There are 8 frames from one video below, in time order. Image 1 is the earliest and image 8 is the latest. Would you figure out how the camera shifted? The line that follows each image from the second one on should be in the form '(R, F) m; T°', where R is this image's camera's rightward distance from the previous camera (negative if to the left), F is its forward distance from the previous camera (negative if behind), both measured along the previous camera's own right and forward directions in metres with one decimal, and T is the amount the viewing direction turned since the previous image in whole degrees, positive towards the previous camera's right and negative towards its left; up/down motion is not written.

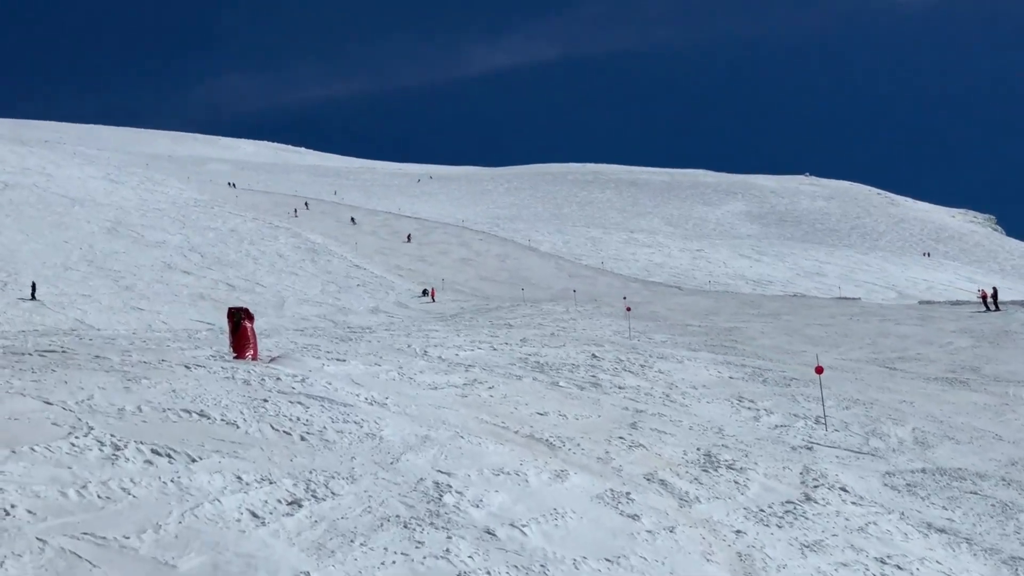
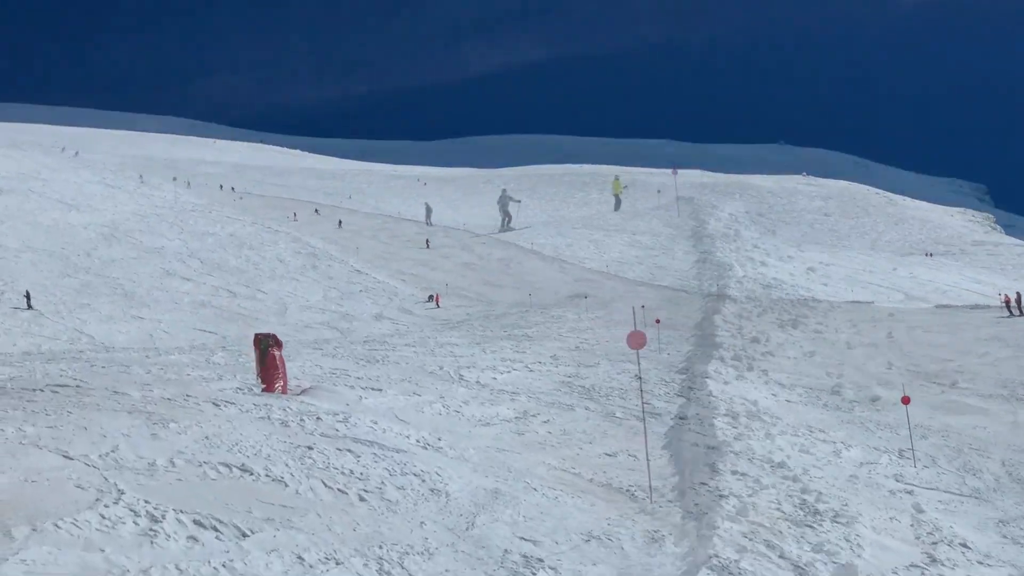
(-1.1, +1.4) m; 0°
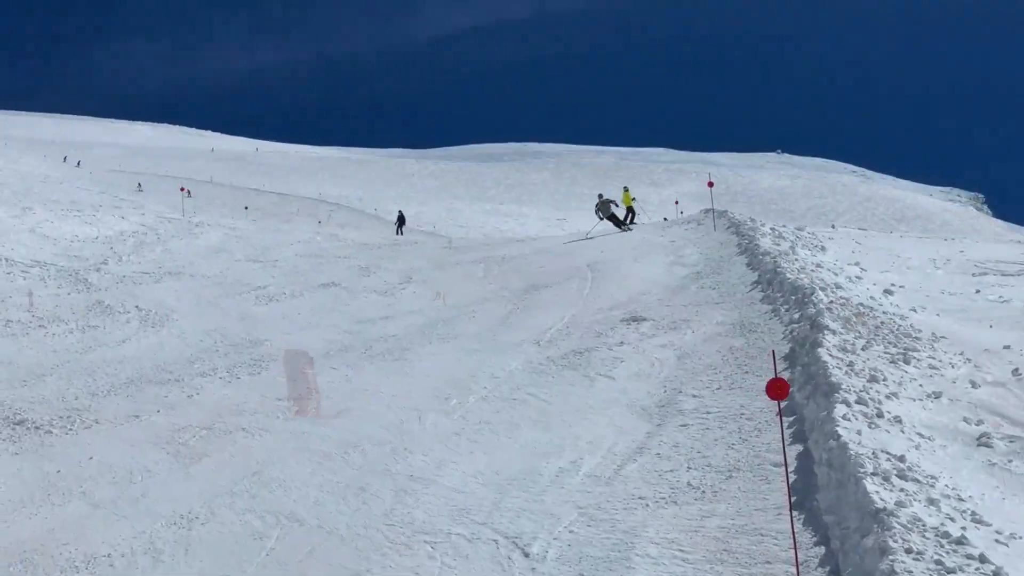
(-0.9, +1.1) m; 0°
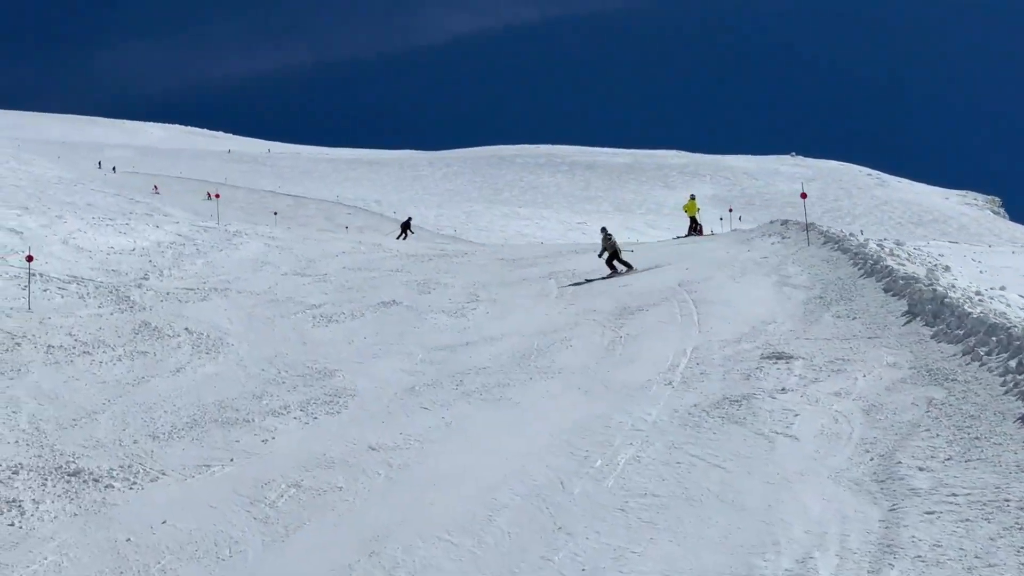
(-1.8, +1.9) m; -1°
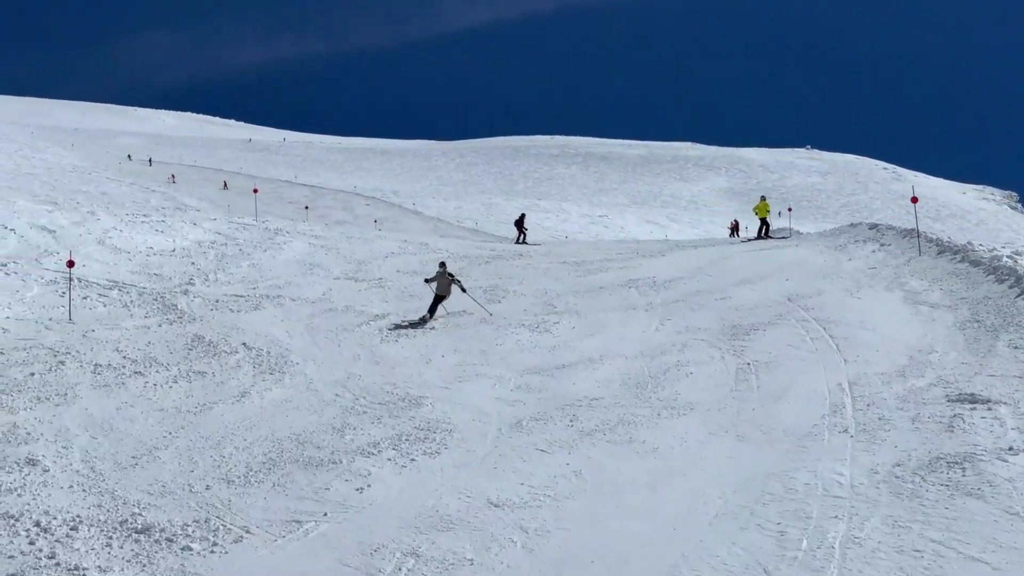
(-1.8, +1.9) m; -1°
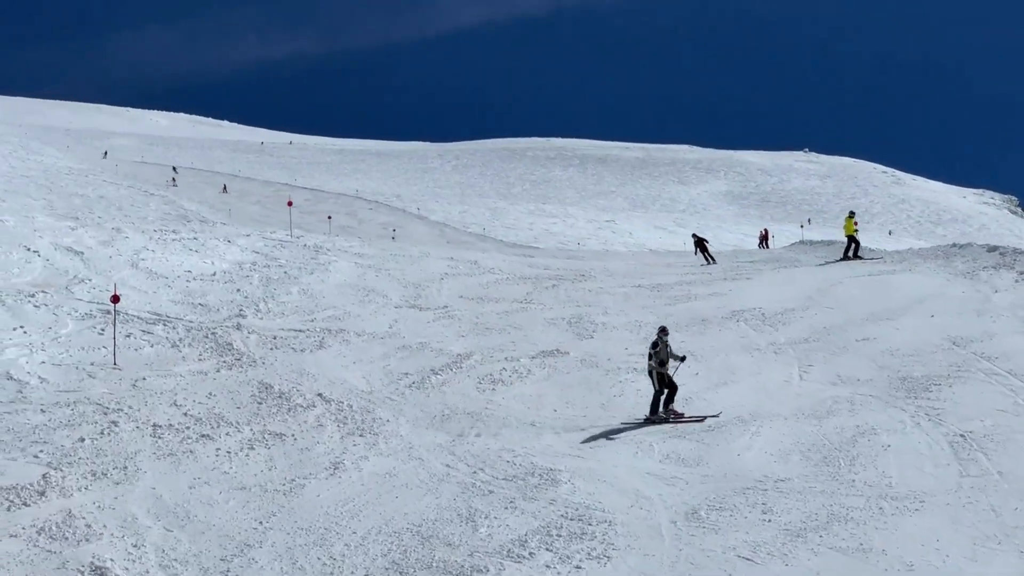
(-2.3, +2.6) m; +1°
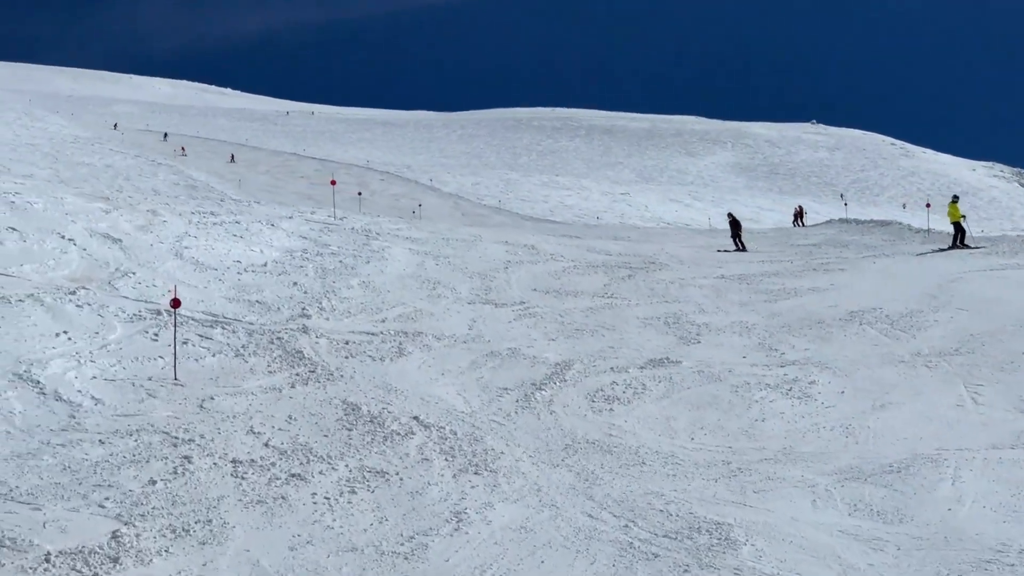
(-2.0, +2.3) m; 0°
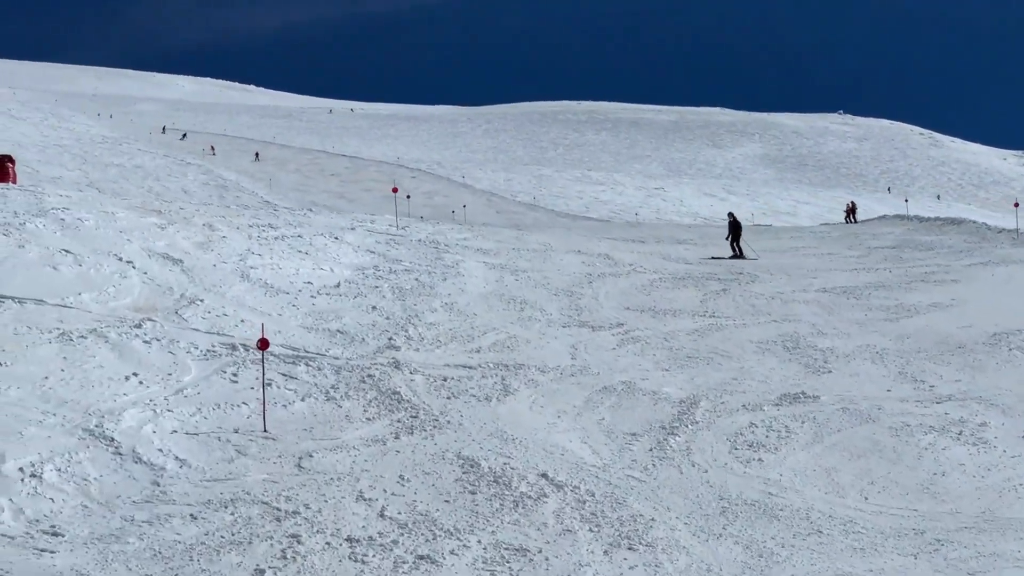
(-1.6, +1.8) m; -2°
